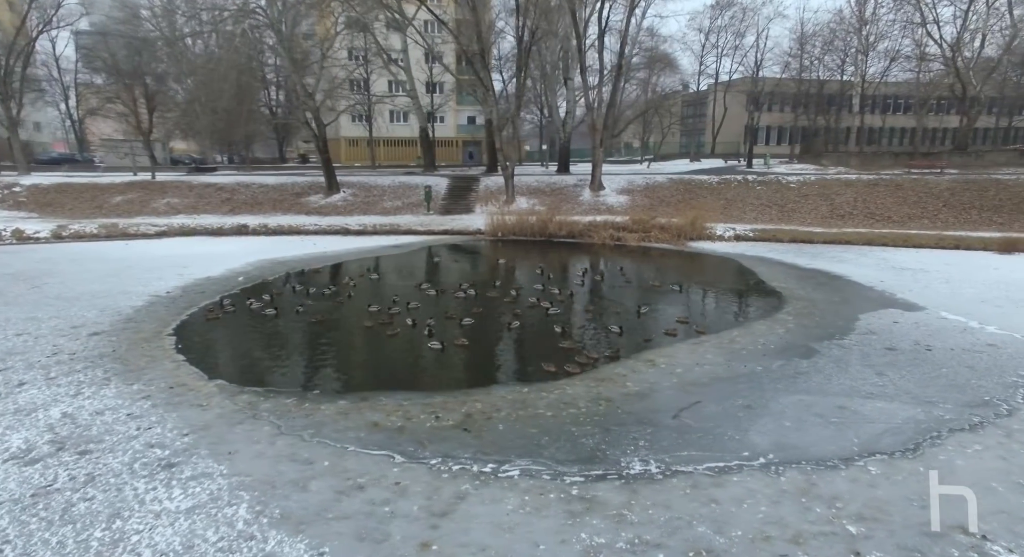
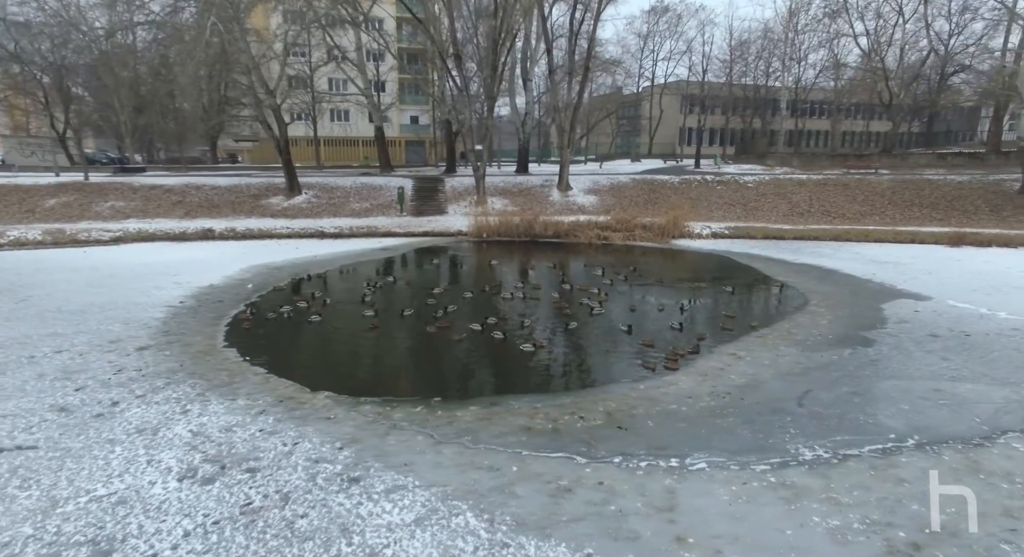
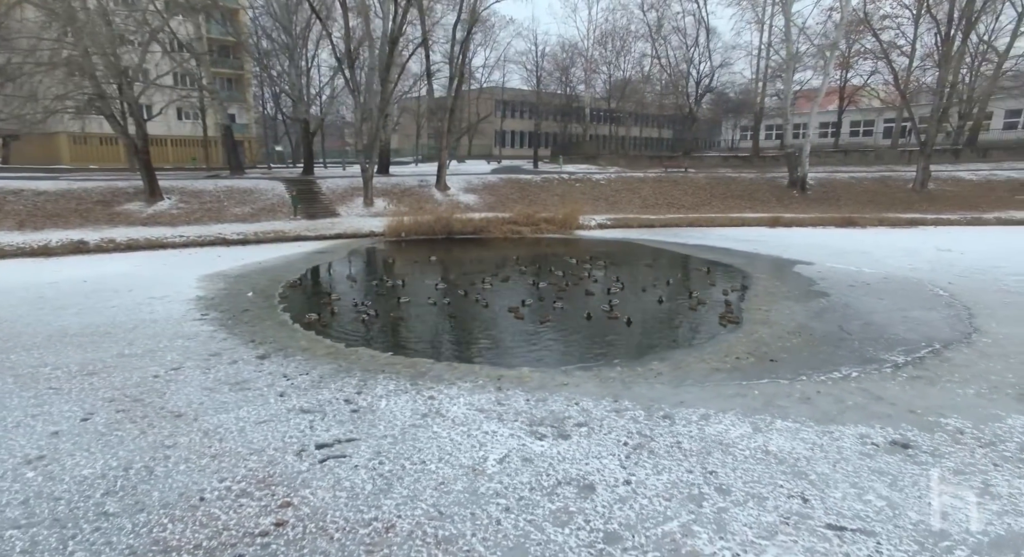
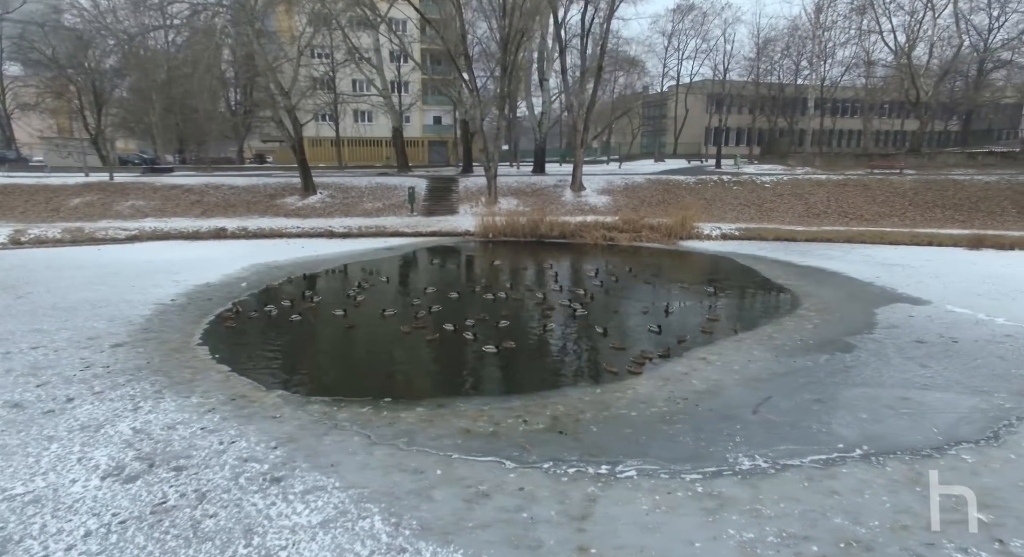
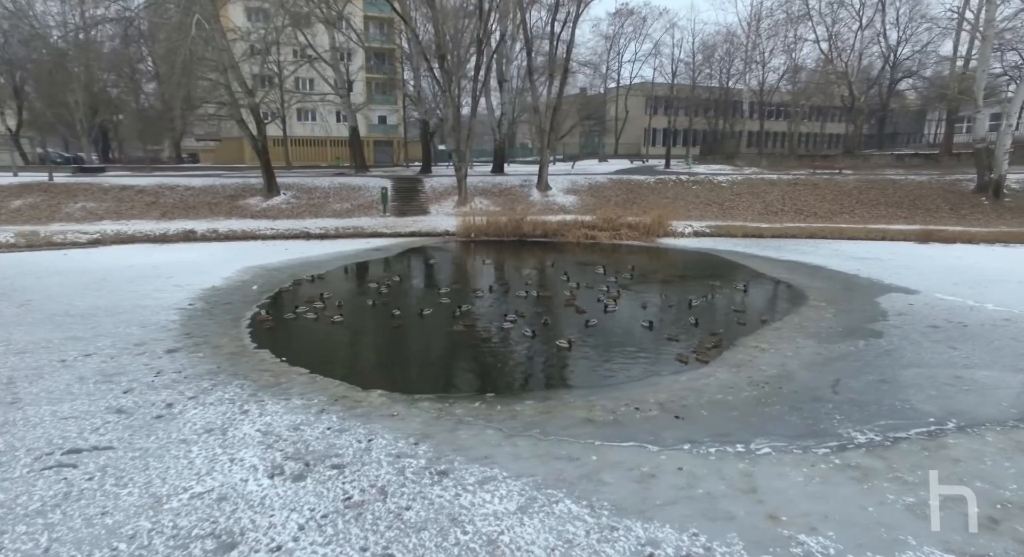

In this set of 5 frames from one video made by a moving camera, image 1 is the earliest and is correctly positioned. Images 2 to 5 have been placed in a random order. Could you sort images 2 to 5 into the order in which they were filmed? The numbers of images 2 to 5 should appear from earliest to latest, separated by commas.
4, 2, 5, 3
